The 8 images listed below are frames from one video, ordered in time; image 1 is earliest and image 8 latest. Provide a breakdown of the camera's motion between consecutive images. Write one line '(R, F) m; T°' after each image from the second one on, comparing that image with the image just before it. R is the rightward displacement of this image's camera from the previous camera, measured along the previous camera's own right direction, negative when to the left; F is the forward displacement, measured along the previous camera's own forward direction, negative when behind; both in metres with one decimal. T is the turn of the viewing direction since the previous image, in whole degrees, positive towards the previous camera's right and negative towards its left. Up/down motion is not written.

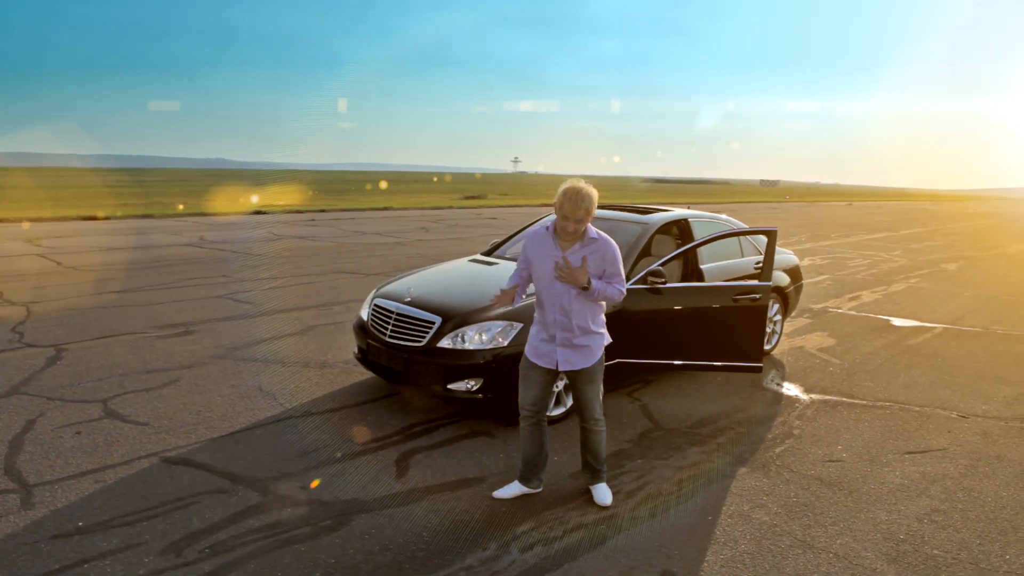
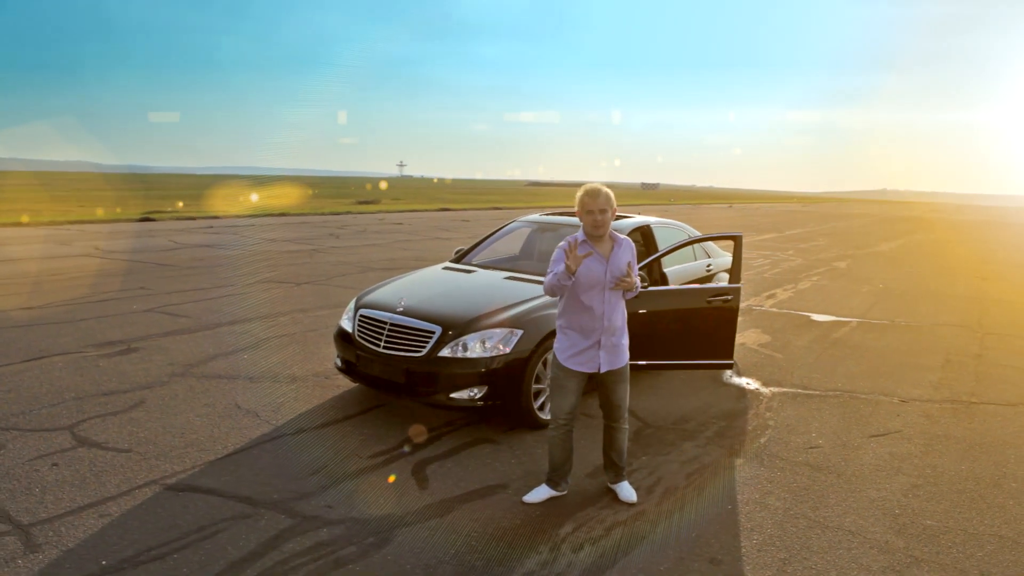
(-0.7, 0.0) m; +9°
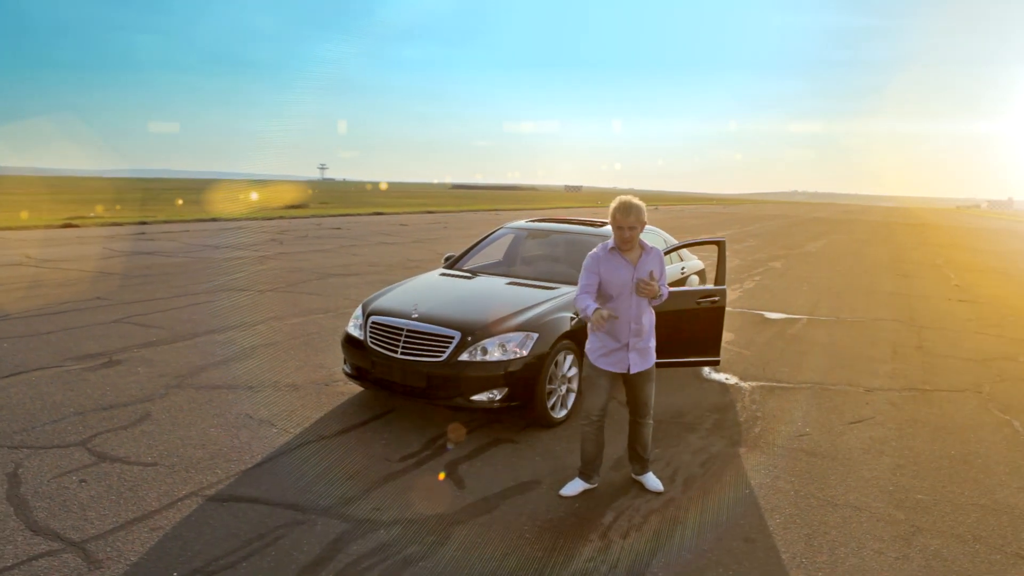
(-0.6, -0.2) m; +6°
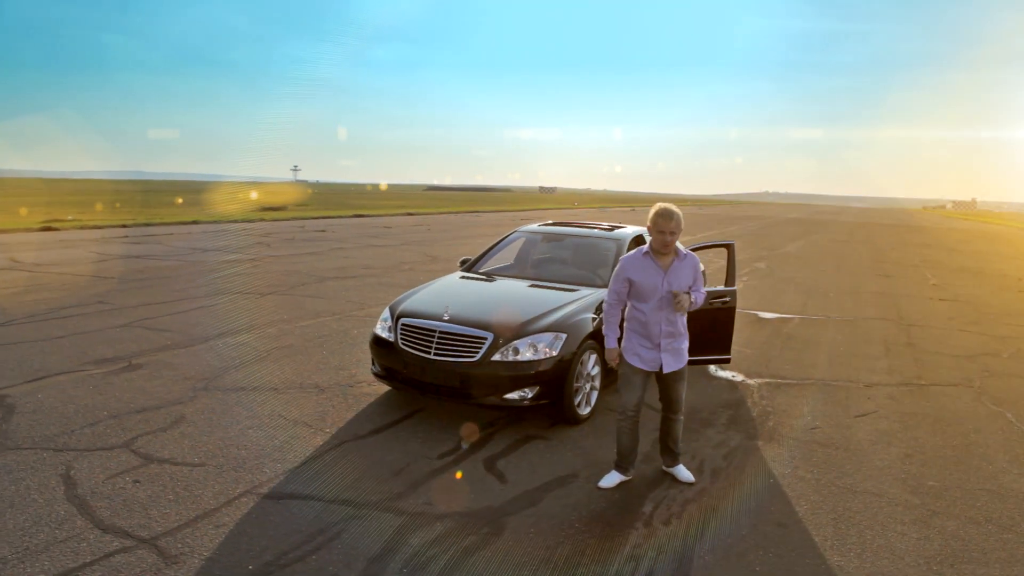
(-0.4, -0.2) m; +2°
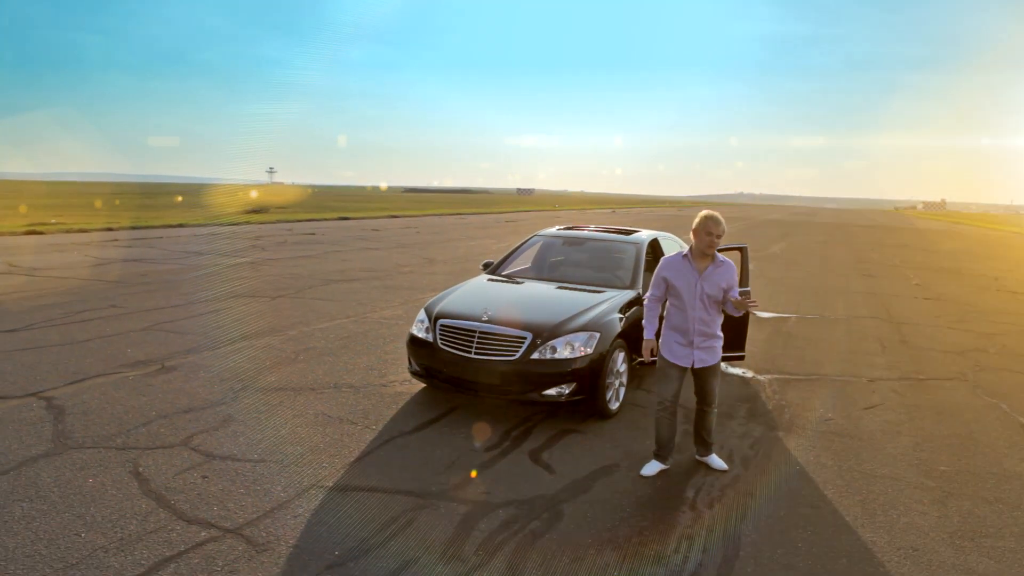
(-0.4, -0.3) m; +2°
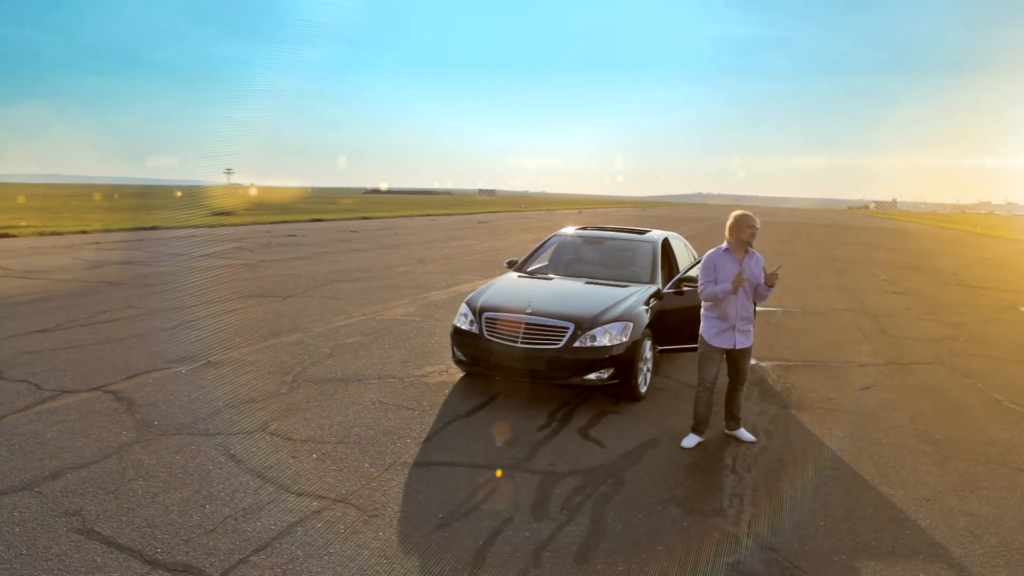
(-0.7, -0.5) m; +3°
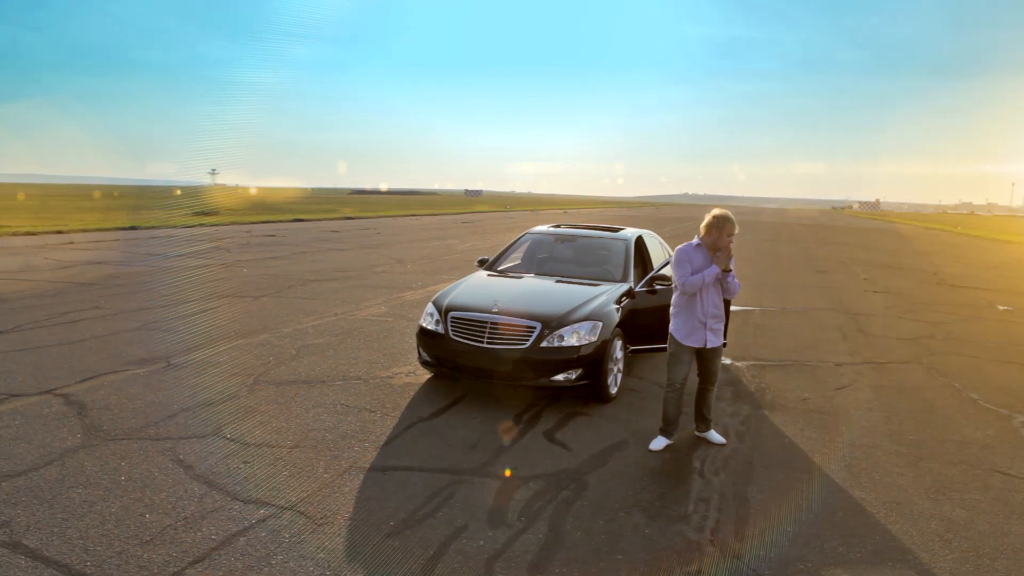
(+0.2, +0.1) m; +1°
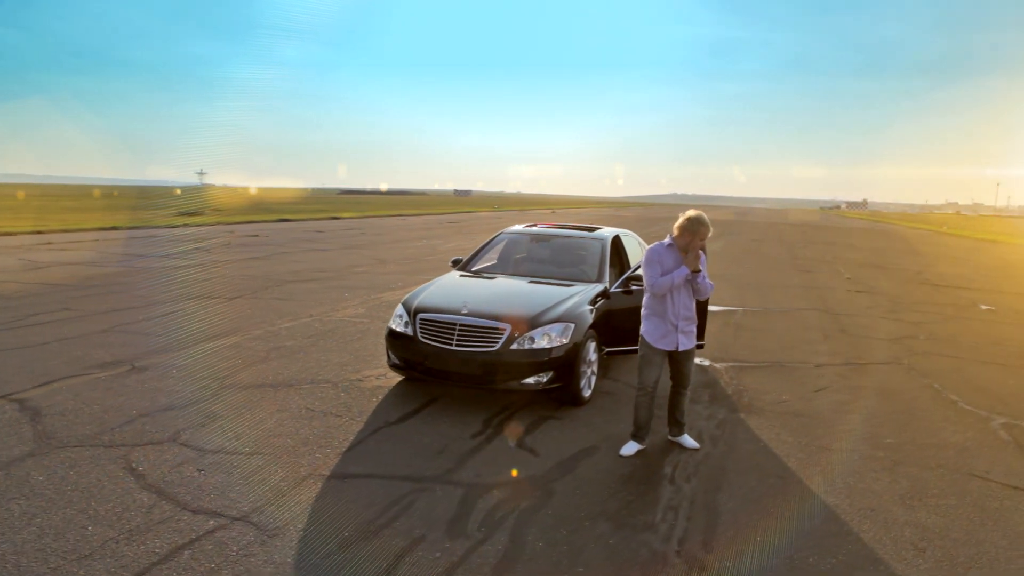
(+0.2, +0.1) m; +1°
